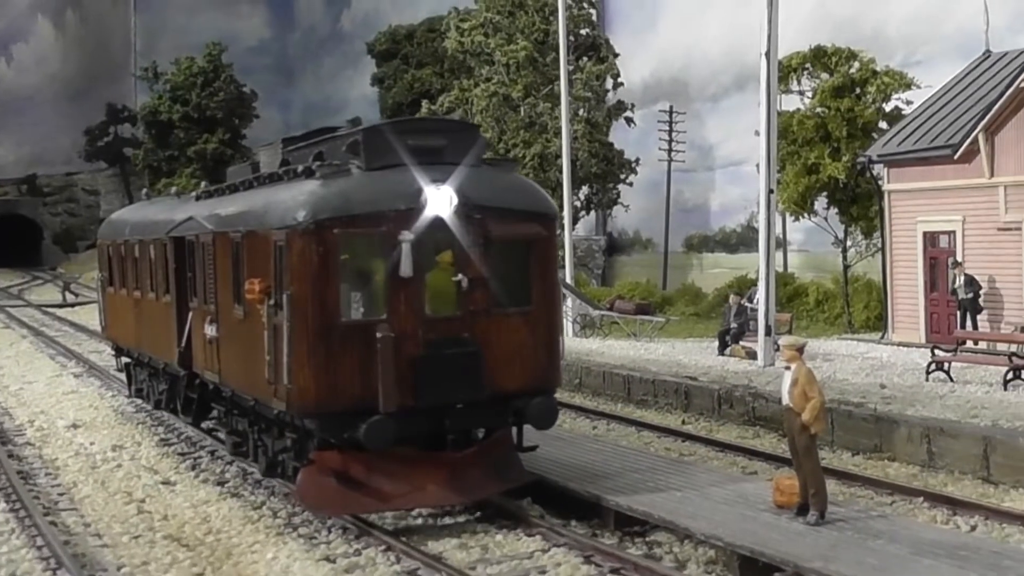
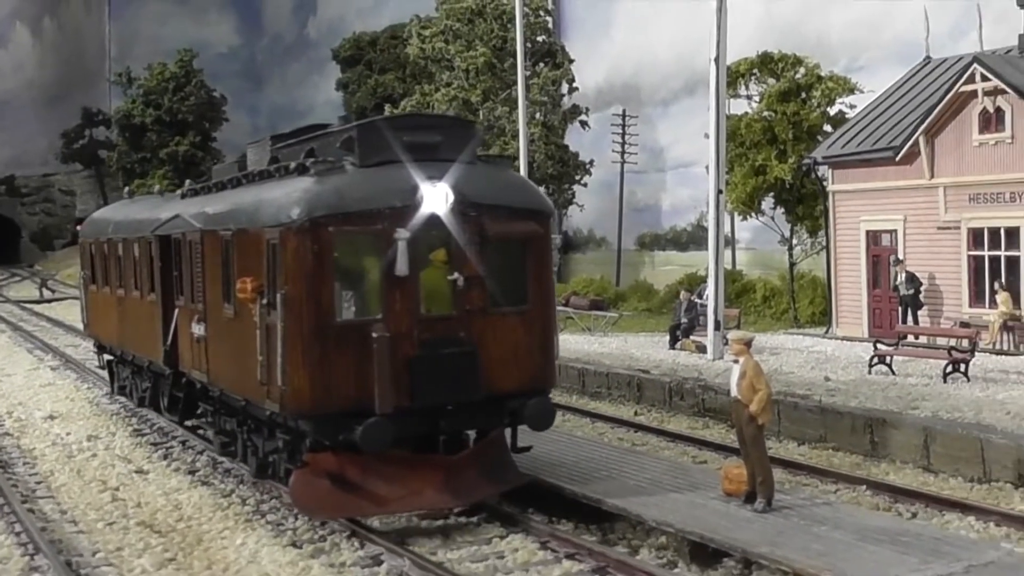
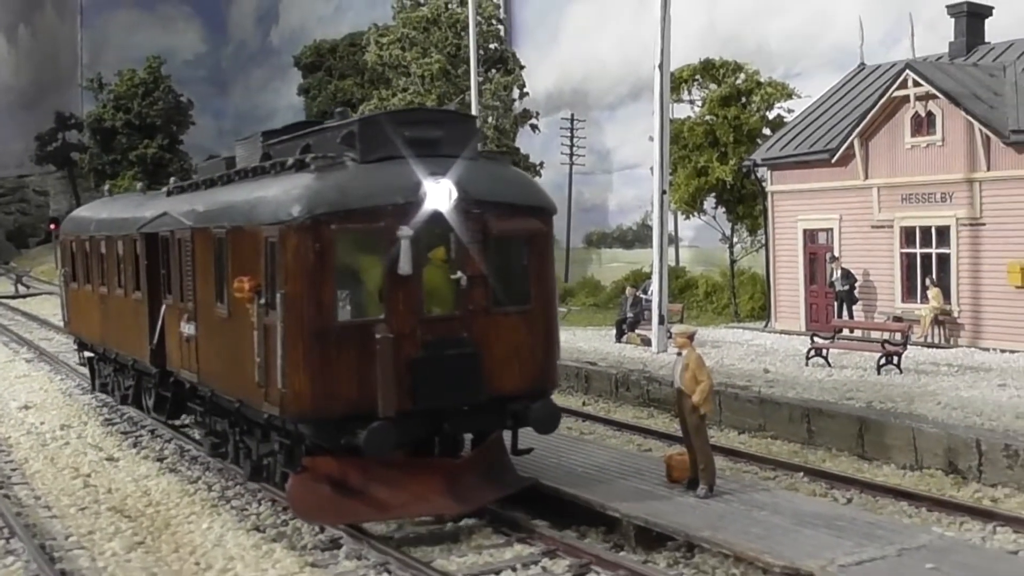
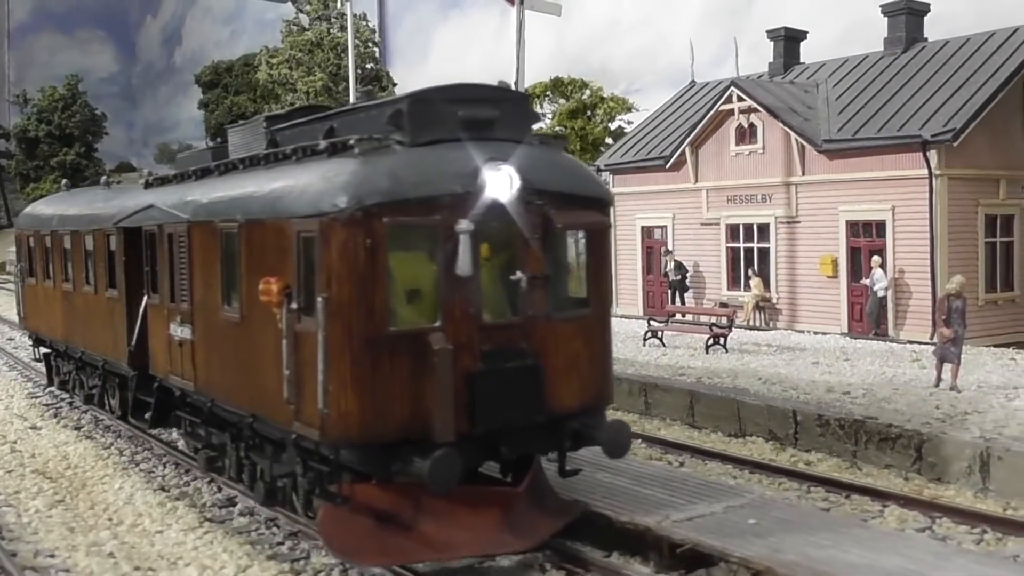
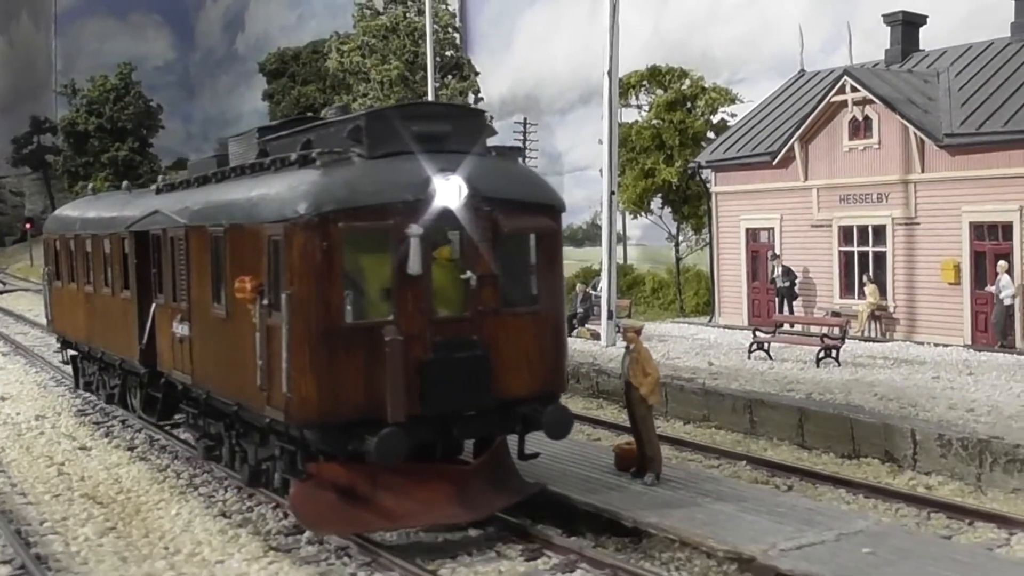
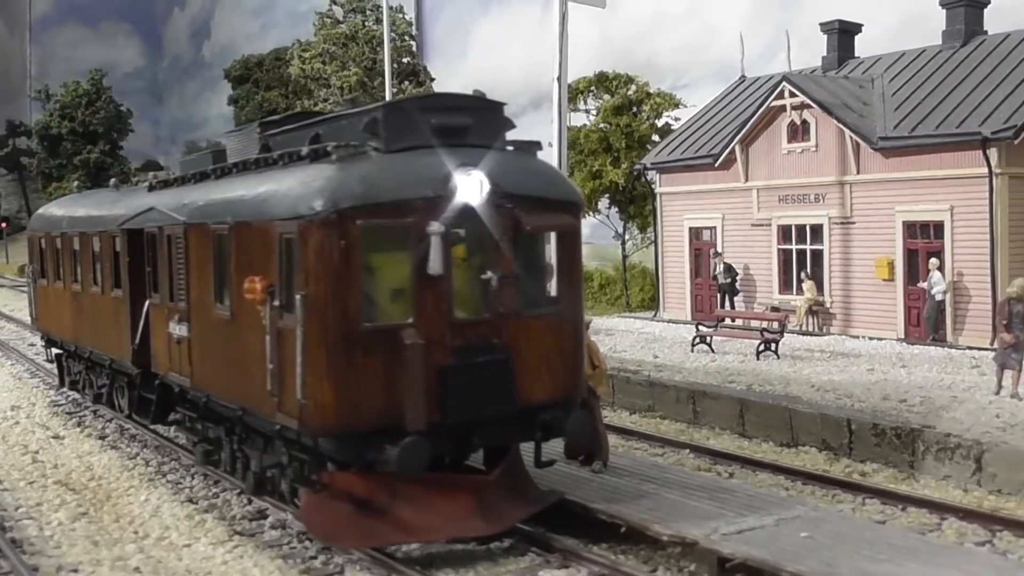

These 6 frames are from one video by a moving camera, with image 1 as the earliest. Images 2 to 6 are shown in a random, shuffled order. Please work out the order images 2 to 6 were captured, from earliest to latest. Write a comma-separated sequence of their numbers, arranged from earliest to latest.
2, 3, 5, 6, 4
